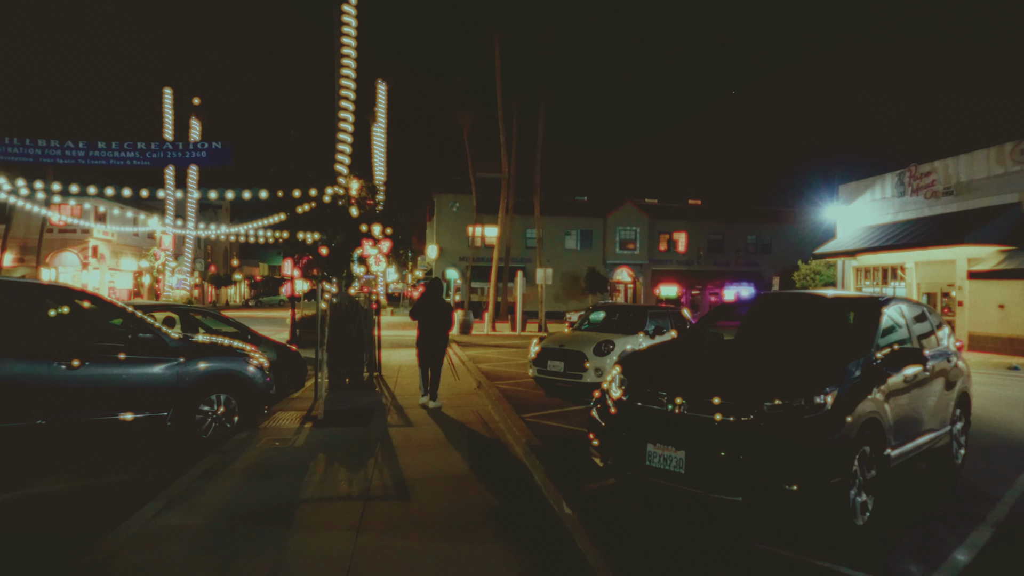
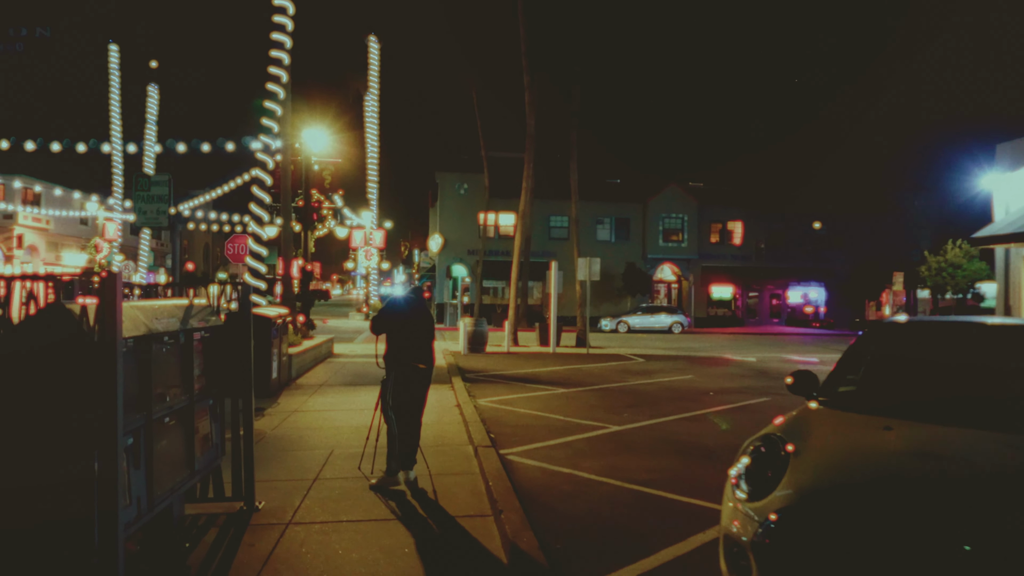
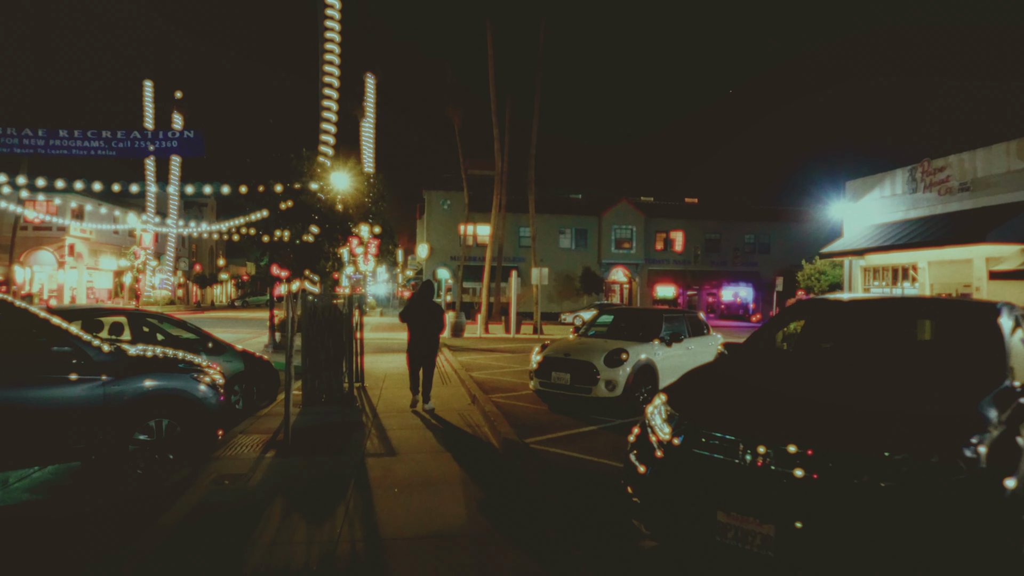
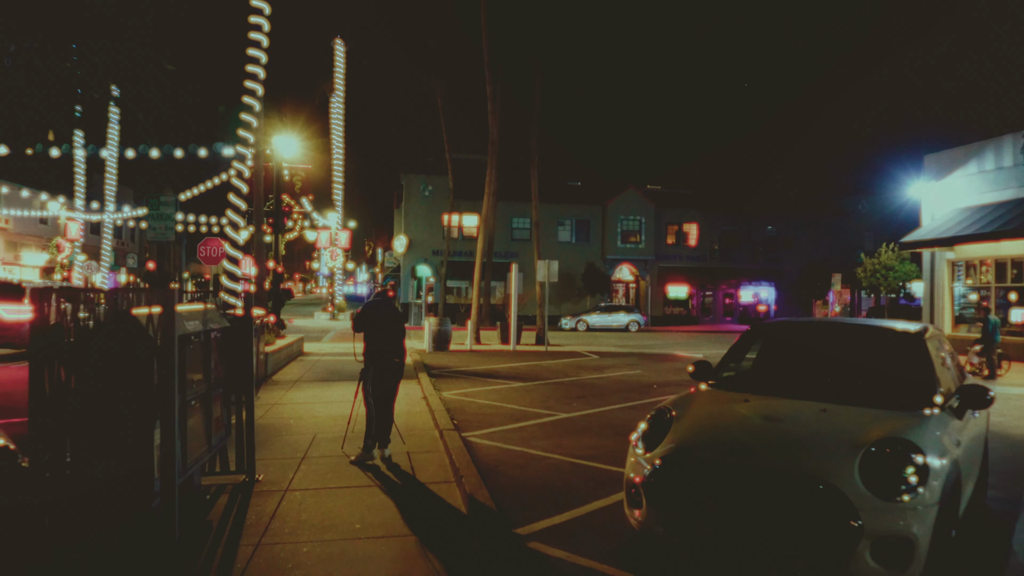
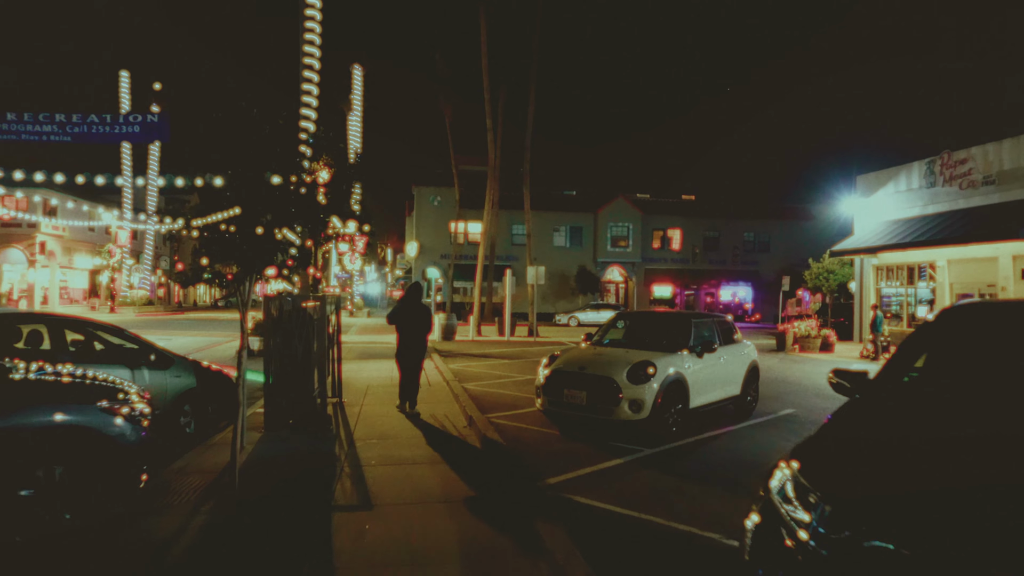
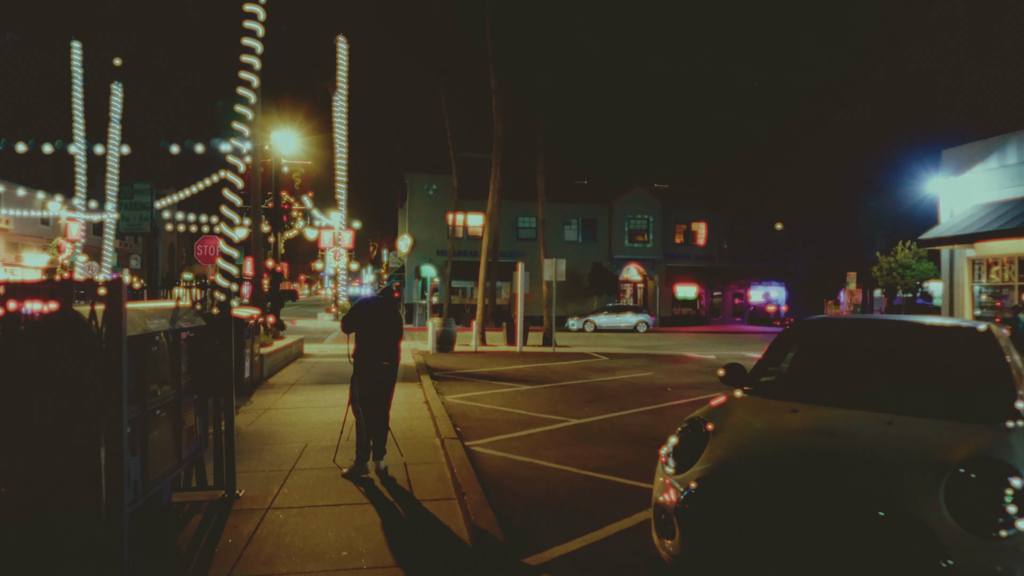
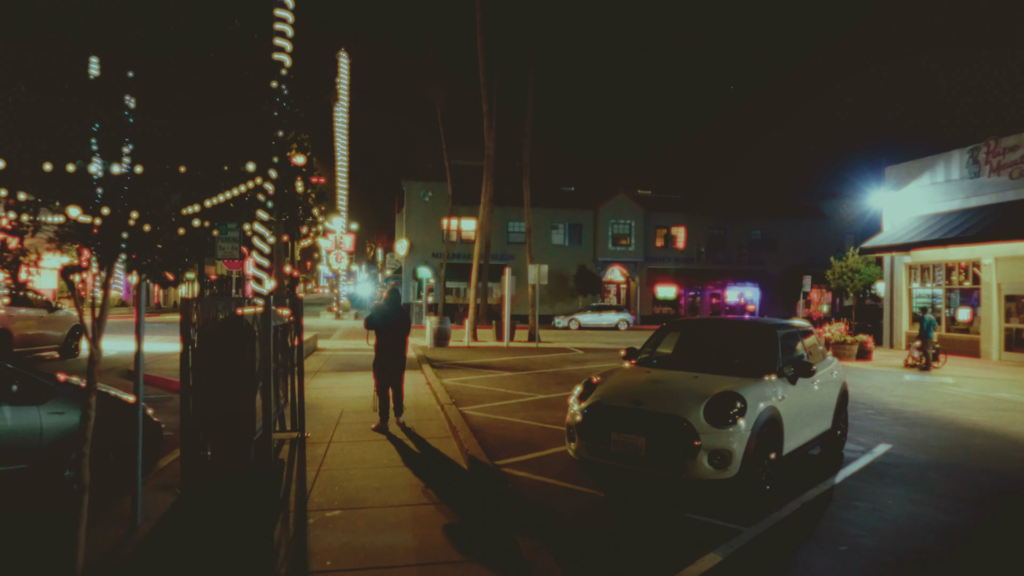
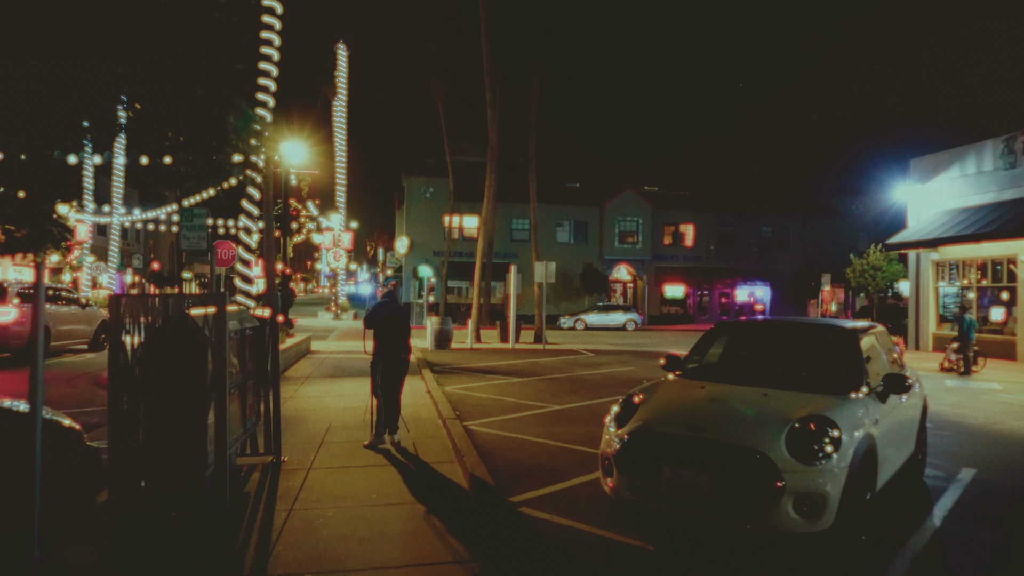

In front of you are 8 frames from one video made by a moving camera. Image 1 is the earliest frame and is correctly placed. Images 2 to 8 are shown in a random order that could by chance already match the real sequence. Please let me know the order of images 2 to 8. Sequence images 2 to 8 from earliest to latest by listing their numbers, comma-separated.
3, 5, 7, 8, 4, 6, 2
